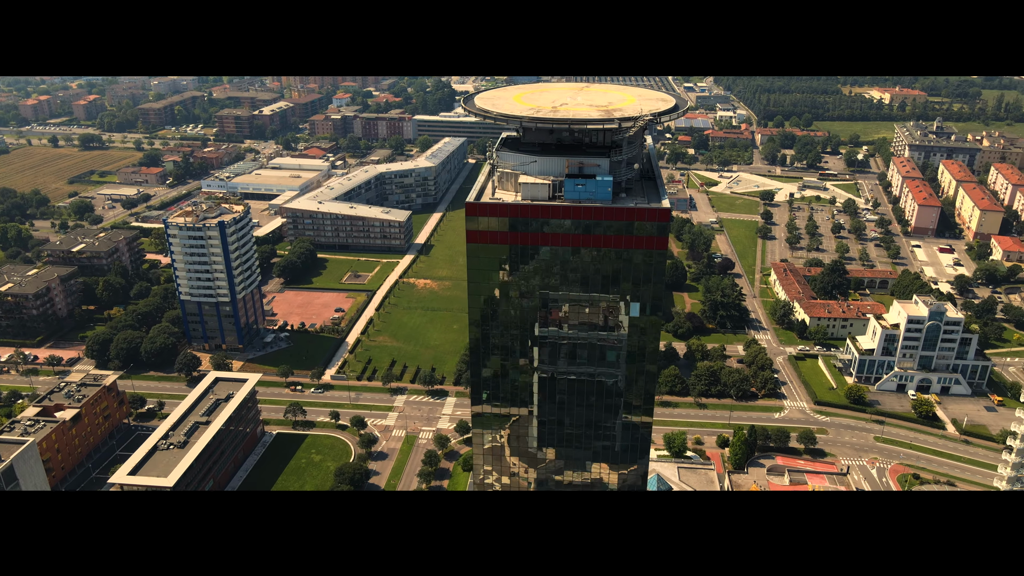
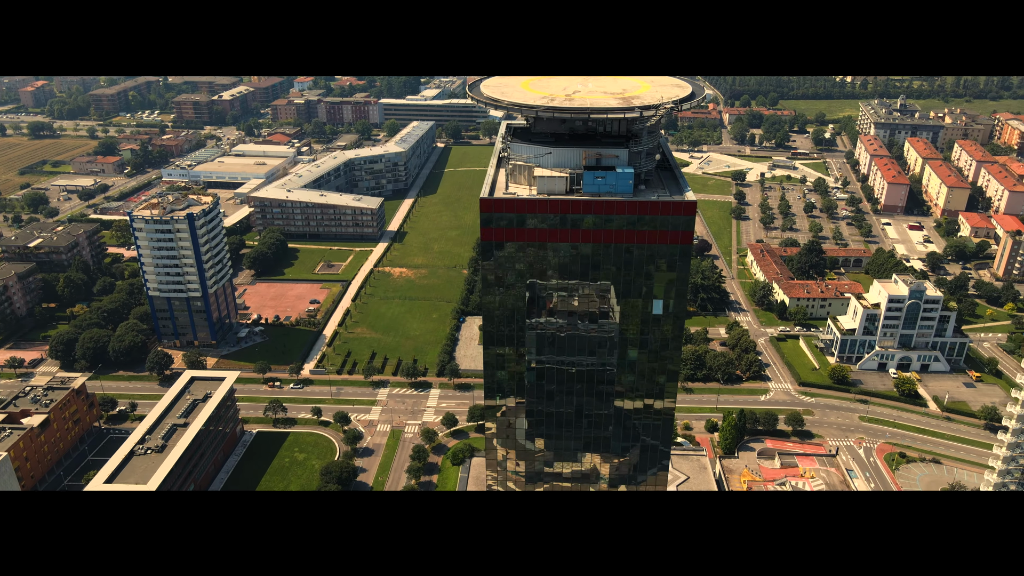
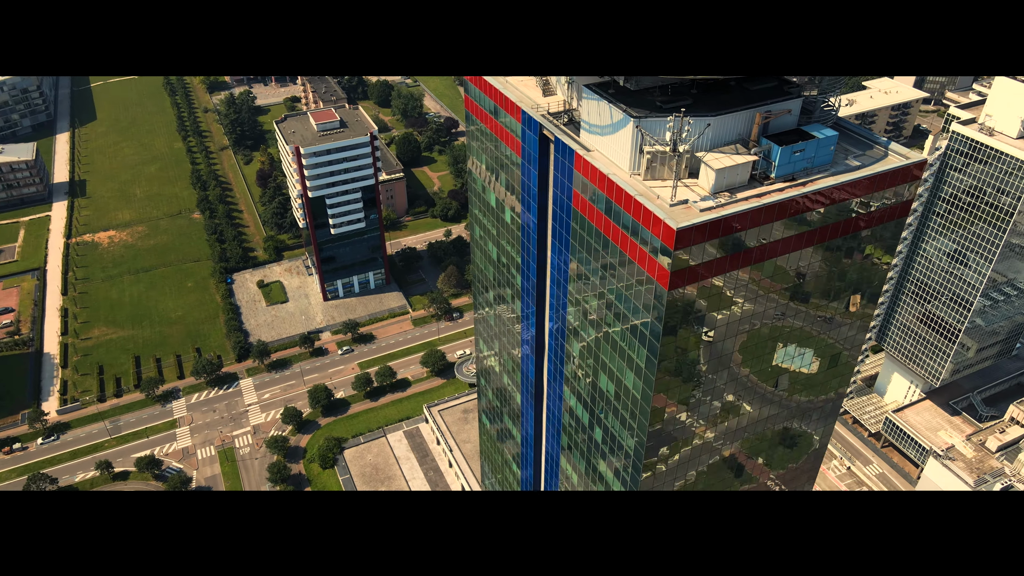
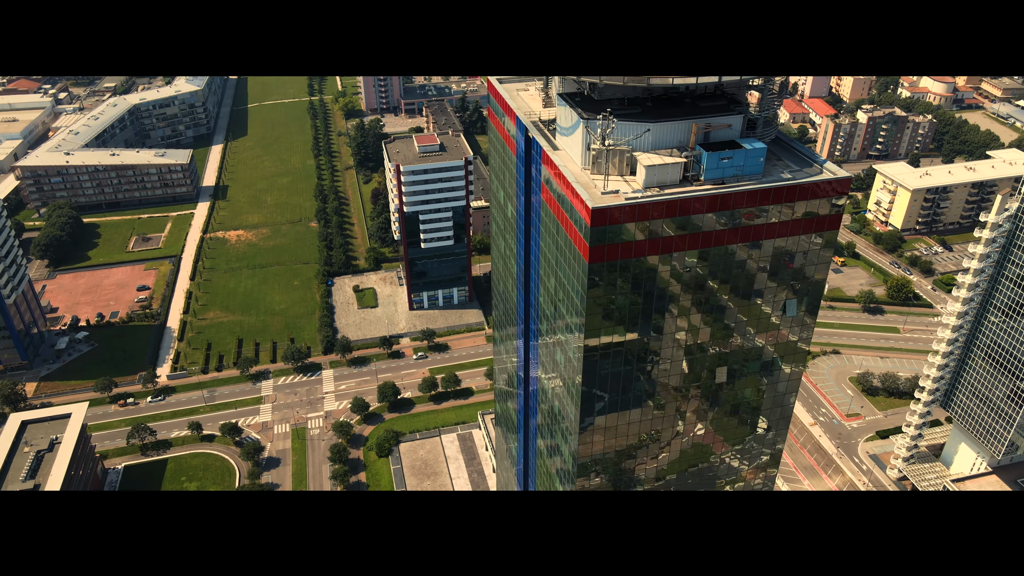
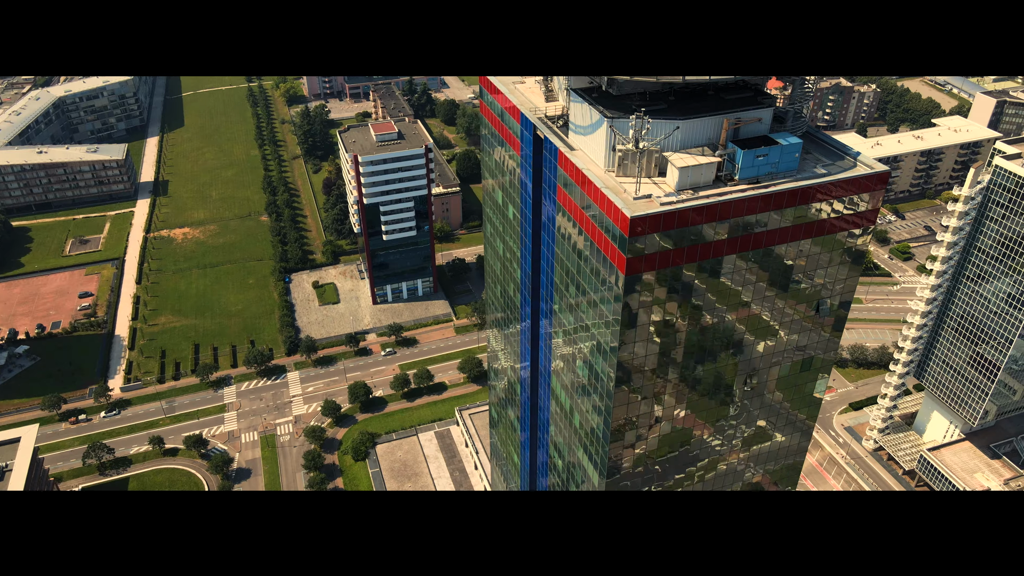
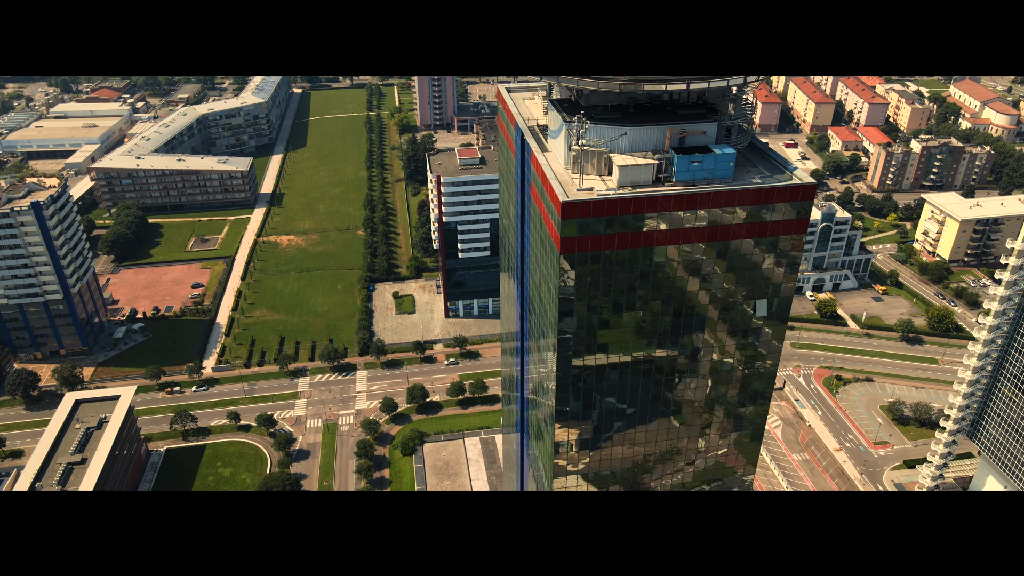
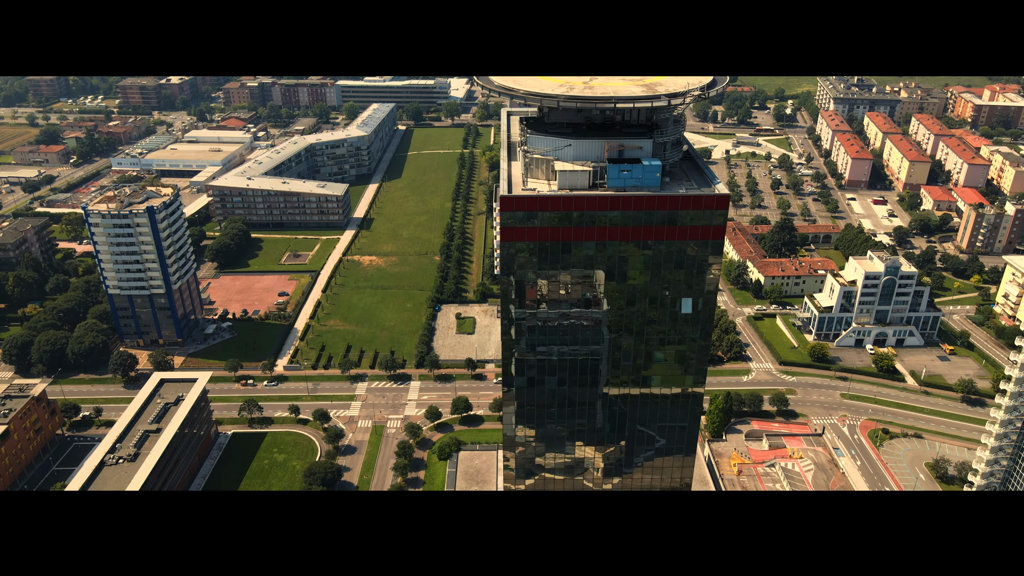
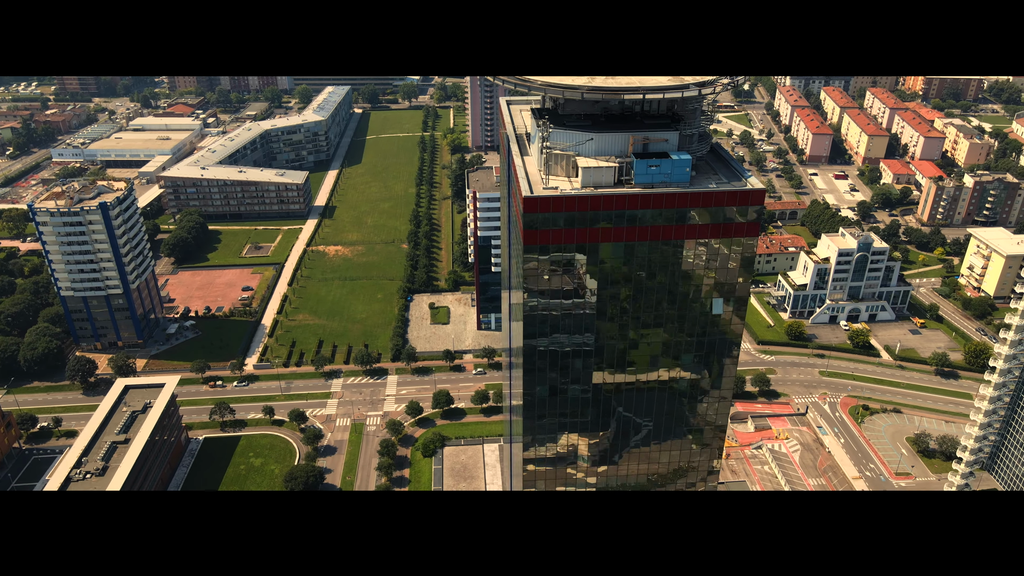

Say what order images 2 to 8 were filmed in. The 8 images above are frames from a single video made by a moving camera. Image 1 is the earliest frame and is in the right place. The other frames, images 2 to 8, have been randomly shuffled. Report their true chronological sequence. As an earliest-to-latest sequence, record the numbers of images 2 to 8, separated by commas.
2, 7, 8, 6, 4, 5, 3
